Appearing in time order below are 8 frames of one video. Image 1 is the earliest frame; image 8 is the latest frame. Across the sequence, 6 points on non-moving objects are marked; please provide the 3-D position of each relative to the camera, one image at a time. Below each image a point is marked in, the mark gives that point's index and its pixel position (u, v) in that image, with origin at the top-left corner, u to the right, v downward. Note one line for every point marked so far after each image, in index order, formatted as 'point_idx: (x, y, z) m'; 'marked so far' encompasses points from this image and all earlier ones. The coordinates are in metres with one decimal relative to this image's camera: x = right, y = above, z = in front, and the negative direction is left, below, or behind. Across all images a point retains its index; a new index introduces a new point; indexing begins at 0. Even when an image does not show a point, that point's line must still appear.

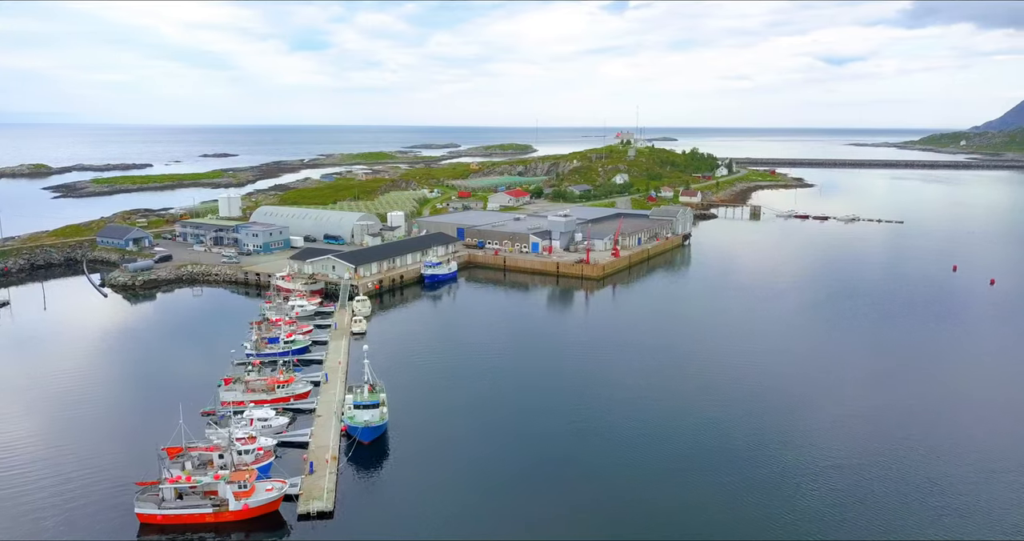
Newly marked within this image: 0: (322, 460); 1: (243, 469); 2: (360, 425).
0: (-4.3, -4.4, +15.1) m
1: (-5.5, -4.3, +13.8) m
2: (-3.8, -3.9, +16.4) m
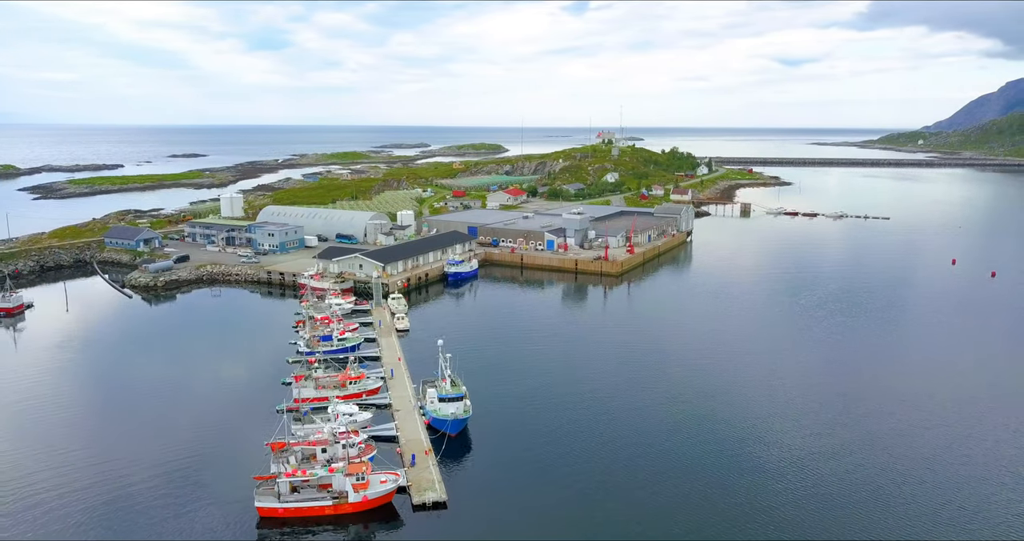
0: (-2.1, -4.3, +15.2) m
1: (-3.3, -4.2, +13.9) m
2: (-1.6, -3.8, +16.6) m
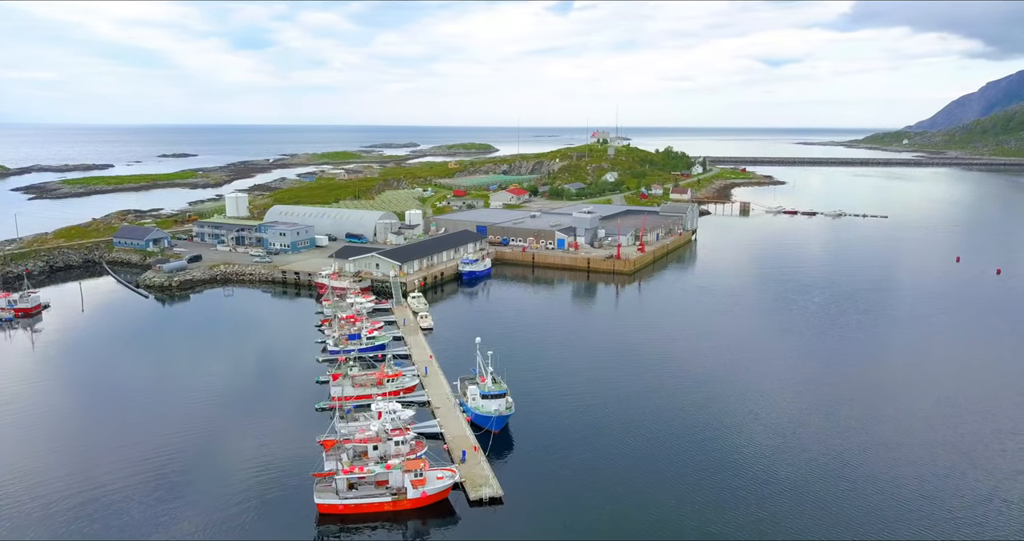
0: (-1.0, -4.3, +15.3) m
1: (-2.1, -4.1, +13.9) m
2: (-0.5, -3.8, +16.6) m
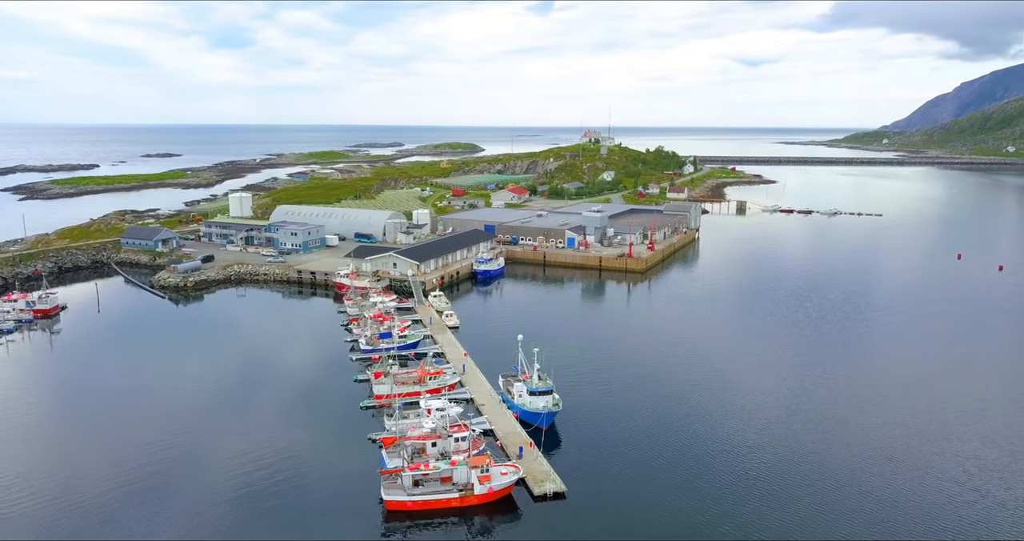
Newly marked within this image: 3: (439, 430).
0: (+0.3, -4.2, +15.4) m
1: (-0.8, -4.0, +14.0) m
2: (+0.8, -3.7, +16.8) m
3: (-1.6, -3.7, +15.0) m
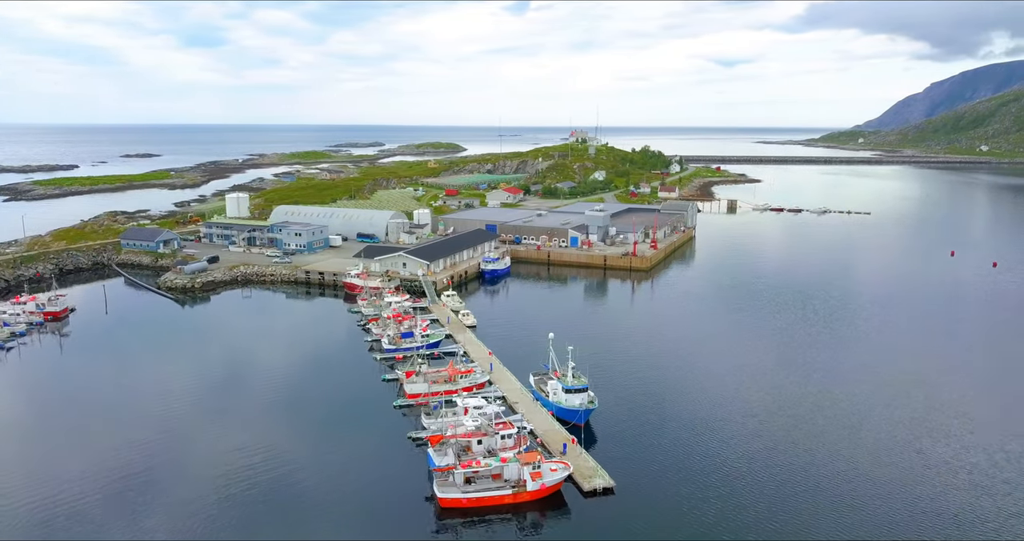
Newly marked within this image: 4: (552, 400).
0: (+1.3, -4.2, +15.6) m
1: (+0.2, -4.0, +14.1) m
2: (+1.8, -3.6, +16.9) m
3: (-0.6, -3.7, +15.1) m
4: (+1.1, -3.5, +17.4) m
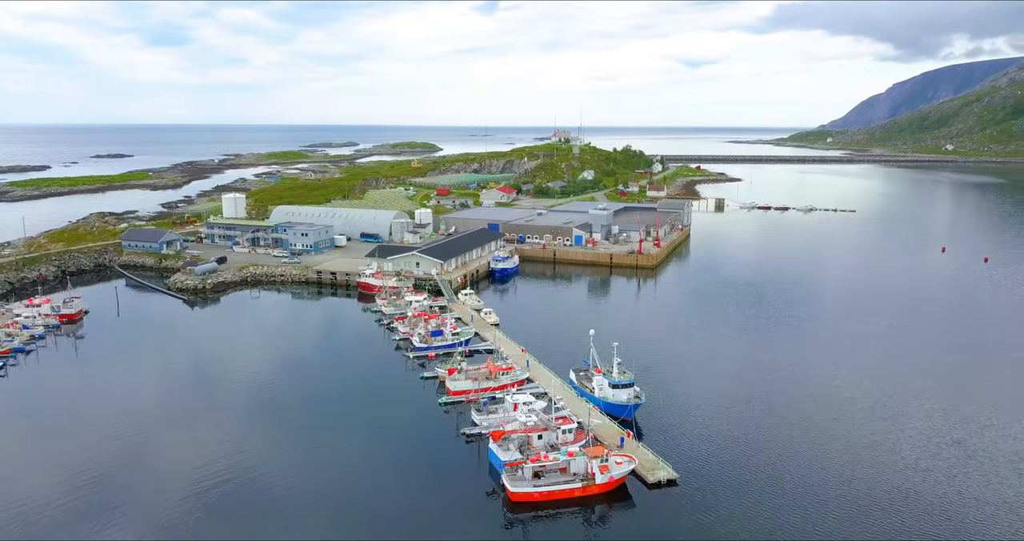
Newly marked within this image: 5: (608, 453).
0: (+2.7, -4.1, +15.8) m
1: (+1.6, -3.9, +14.3) m
2: (+3.0, -3.6, +17.2) m
3: (+0.8, -3.6, +15.2) m
4: (+2.4, -3.4, +17.6) m
5: (+2.1, -4.0, +14.2) m
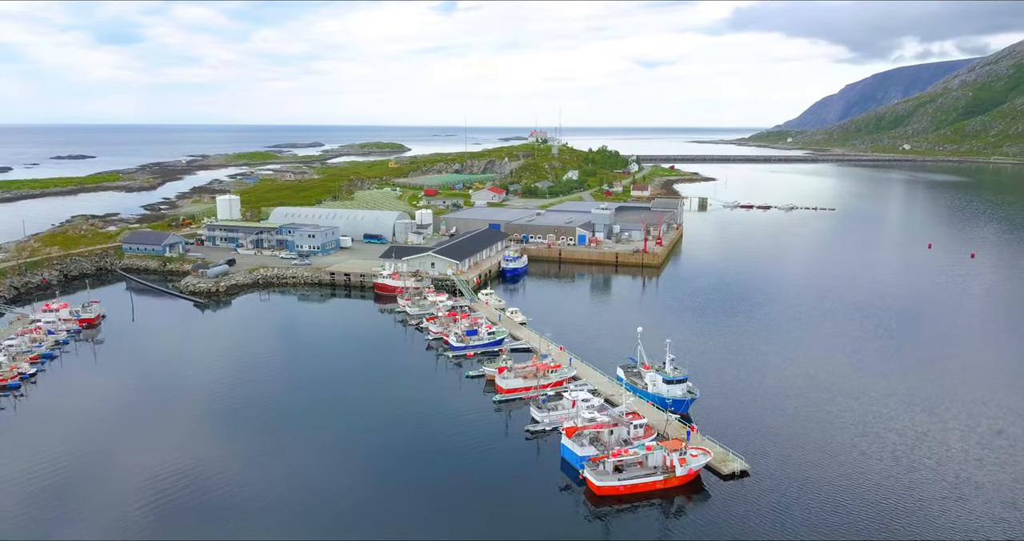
0: (+4.3, -4.0, +16.2) m
1: (+3.3, -3.9, +14.7) m
2: (+4.6, -3.5, +17.6) m
3: (+2.4, -3.6, +15.6) m
4: (+3.9, -3.4, +18.0) m
5: (+3.8, -4.0, +14.5) m
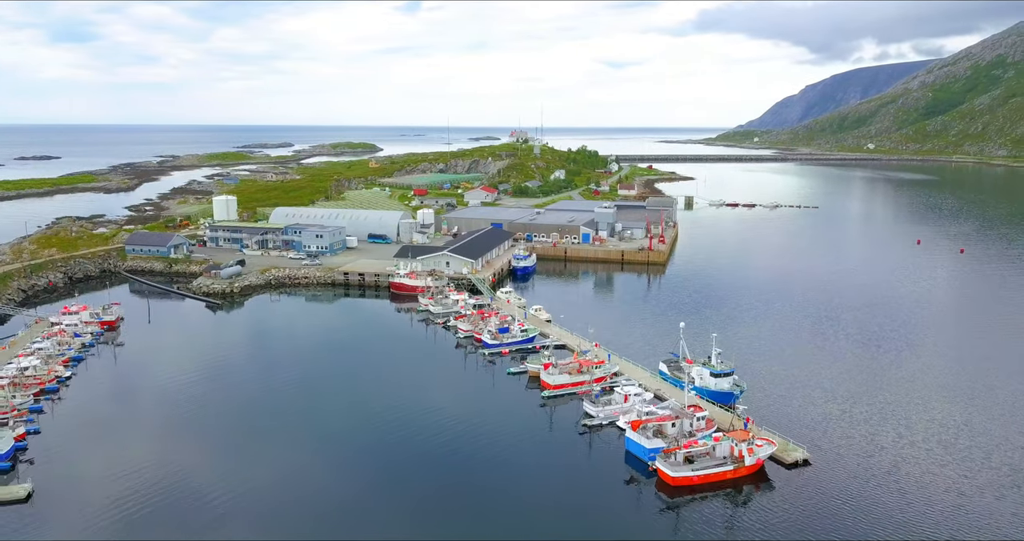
0: (+5.8, -3.9, +16.6) m
1: (+4.9, -3.8, +15.0) m
2: (+6.0, -3.4, +18.0) m
3: (+4.0, -3.5, +15.9) m
4: (+5.3, -3.3, +18.4) m
5: (+5.3, -3.9, +14.9) m
